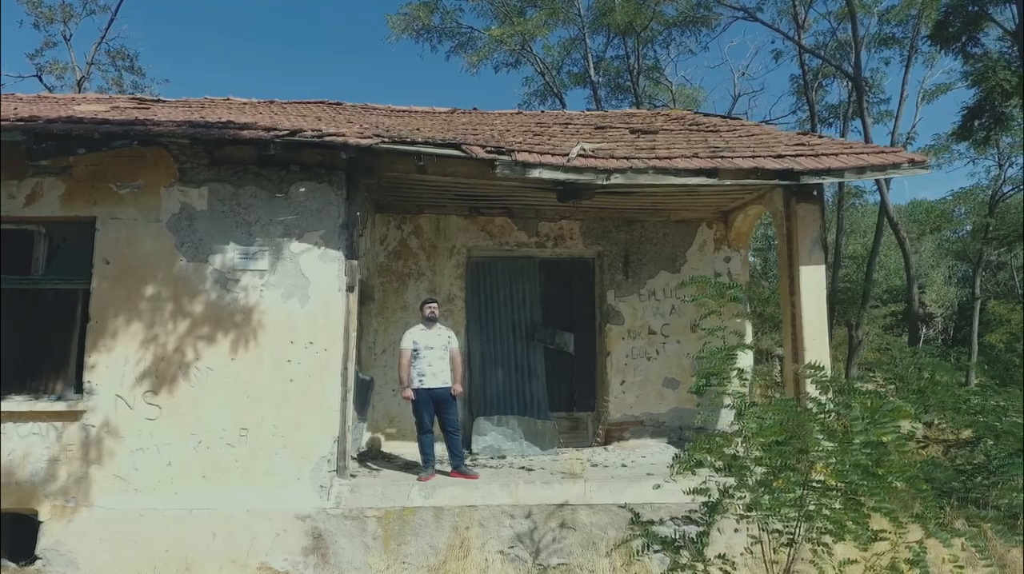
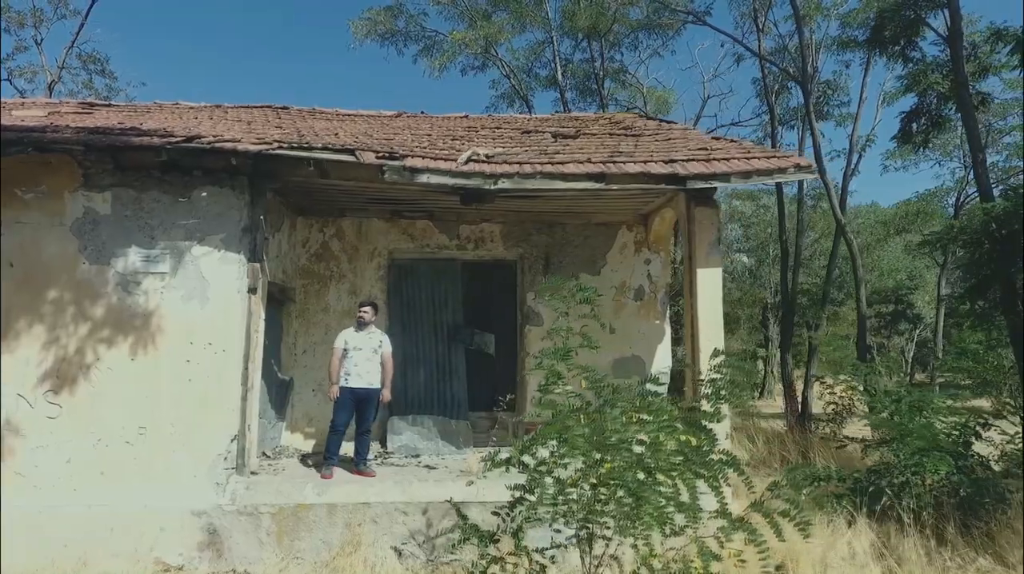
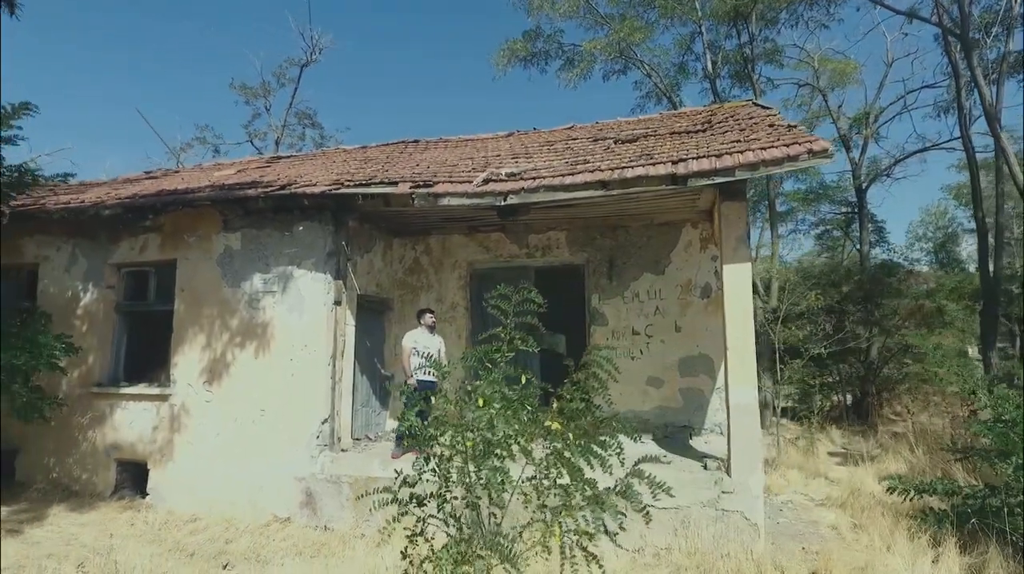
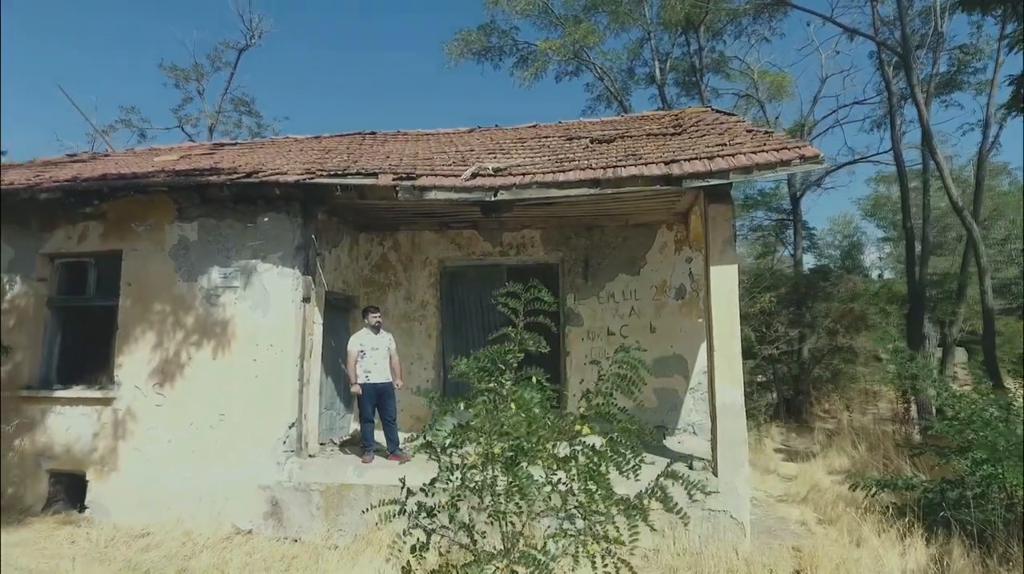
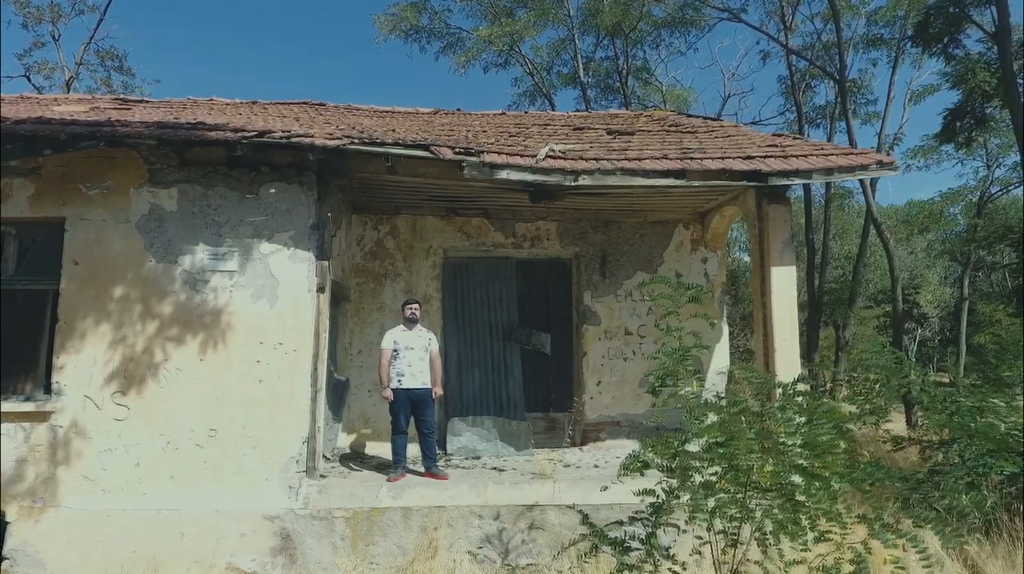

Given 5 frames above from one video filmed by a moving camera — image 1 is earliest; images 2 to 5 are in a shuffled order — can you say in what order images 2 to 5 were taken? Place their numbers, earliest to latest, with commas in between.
5, 2, 4, 3
